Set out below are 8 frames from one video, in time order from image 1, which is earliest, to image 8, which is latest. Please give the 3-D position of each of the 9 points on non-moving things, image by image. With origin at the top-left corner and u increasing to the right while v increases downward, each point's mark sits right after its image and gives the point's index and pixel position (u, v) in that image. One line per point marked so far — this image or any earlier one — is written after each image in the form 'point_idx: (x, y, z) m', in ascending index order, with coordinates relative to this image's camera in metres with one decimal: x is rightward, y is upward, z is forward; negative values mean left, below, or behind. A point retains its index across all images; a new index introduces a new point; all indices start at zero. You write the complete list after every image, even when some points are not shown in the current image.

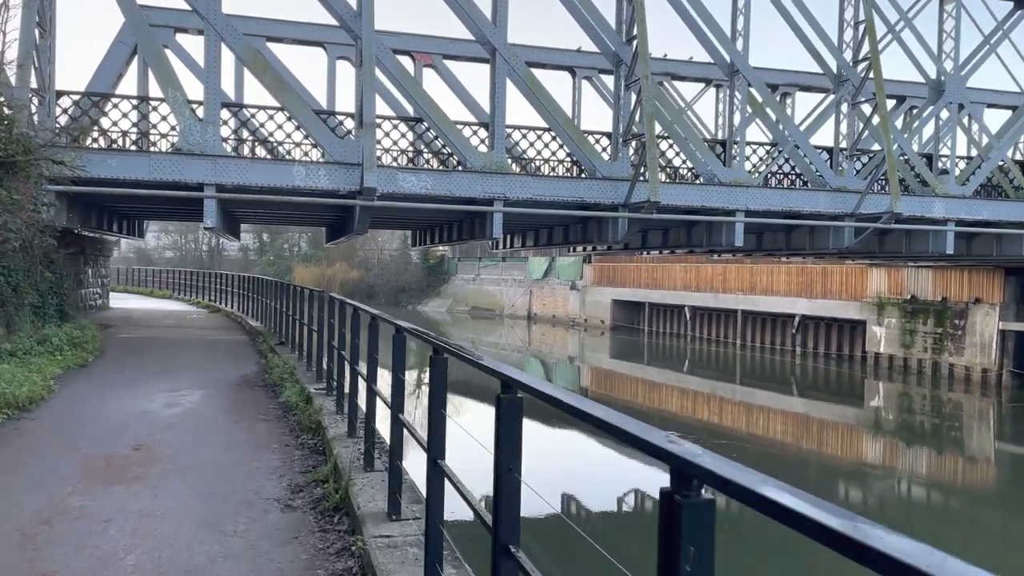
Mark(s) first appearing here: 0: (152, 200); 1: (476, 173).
0: (-5.8, +1.4, +12.7) m
1: (-0.6, +1.8, +12.6) m
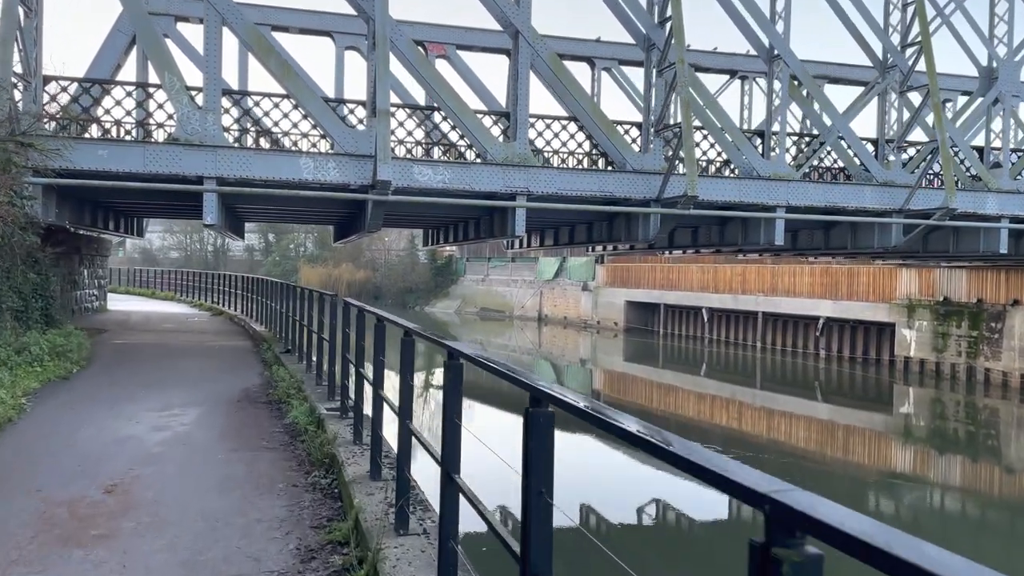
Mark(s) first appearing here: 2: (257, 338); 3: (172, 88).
0: (-5.4, +1.4, +11.8) m
1: (-0.2, +1.8, +11.6) m
2: (-3.9, -0.8, +12.1) m
3: (-4.6, +2.7, +10.7) m
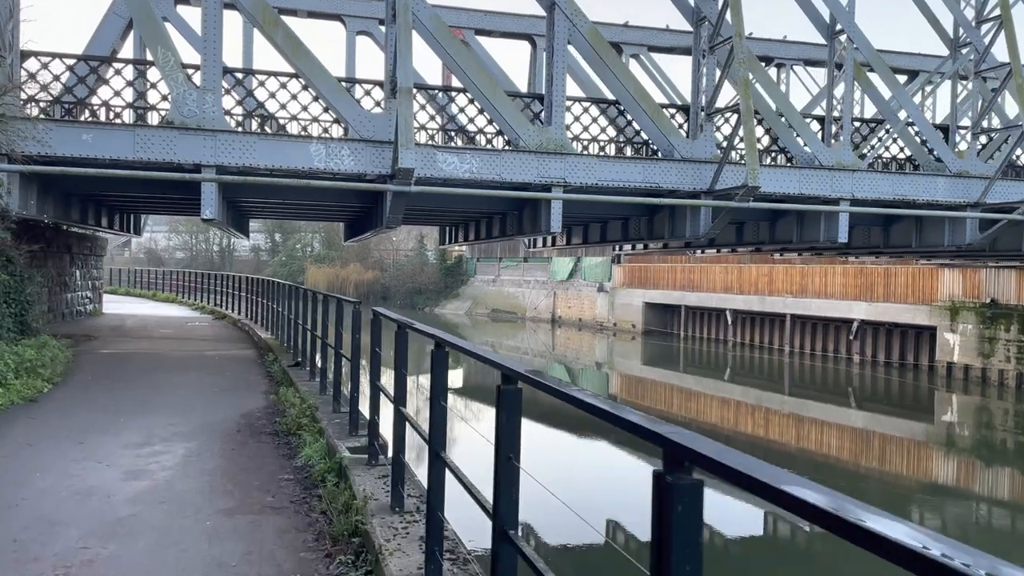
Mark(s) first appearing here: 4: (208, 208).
0: (-4.9, +1.3, +10.6) m
1: (+0.2, +1.8, +10.3) m
2: (-3.4, -0.8, +10.9) m
3: (-4.1, +2.7, +9.4) m
4: (-3.8, +1.0, +9.8) m
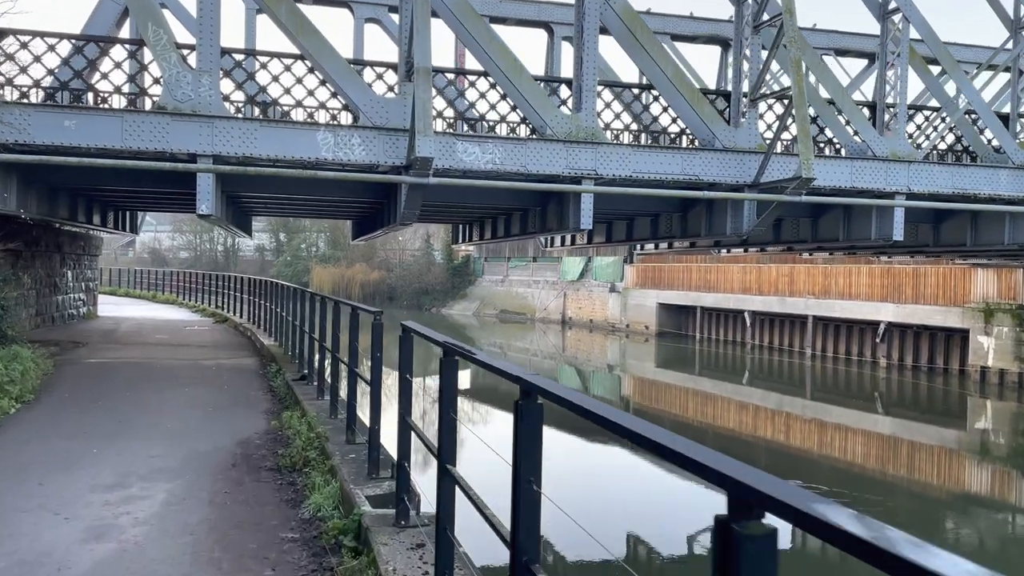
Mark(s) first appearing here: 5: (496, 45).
0: (-4.6, +1.3, +9.6) m
1: (+0.6, +1.7, +9.4) m
2: (-3.1, -0.8, +10.0) m
3: (-3.8, +2.6, +8.5) m
4: (-3.4, +1.0, +8.8) m
5: (-0.2, +2.9, +9.4) m
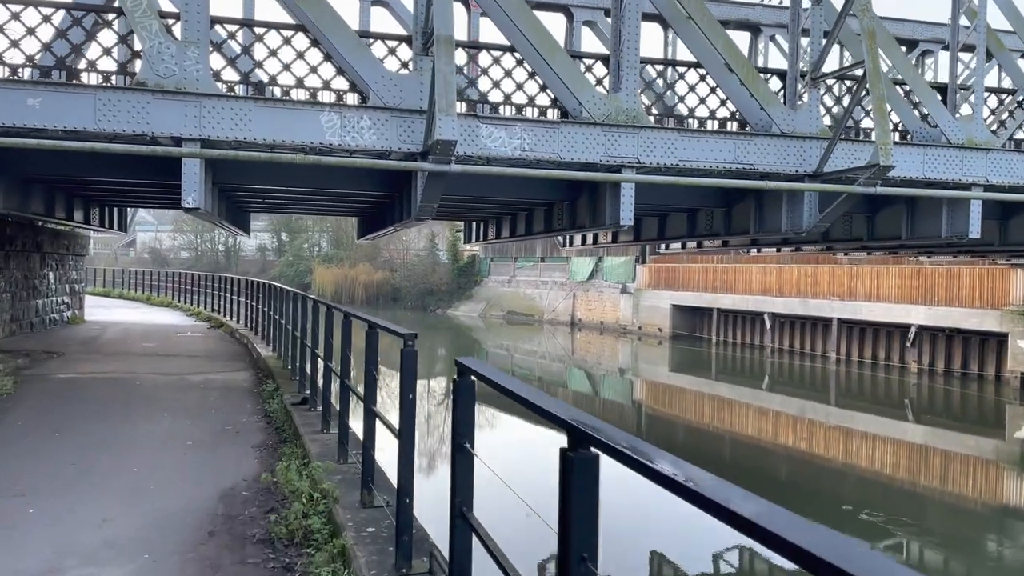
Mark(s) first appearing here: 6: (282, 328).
0: (-4.3, +1.3, +8.5) m
1: (+0.9, +1.7, +8.2) m
2: (-2.8, -0.9, +8.8) m
3: (-3.5, +2.6, +7.4) m
4: (-3.1, +0.9, +7.7) m
5: (+0.1, +2.9, +8.3) m
6: (-2.5, -0.4, +8.6) m
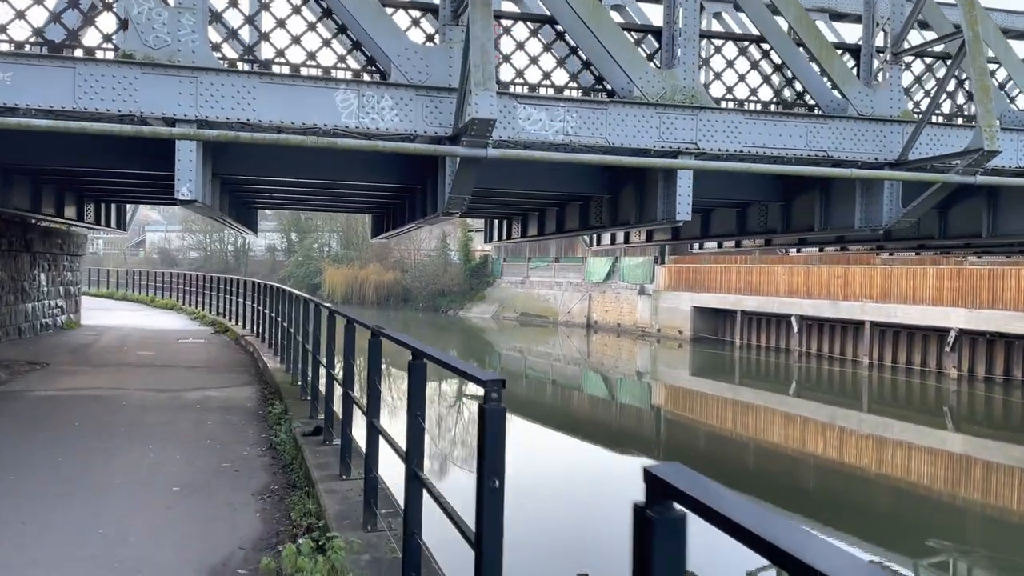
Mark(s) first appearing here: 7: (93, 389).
0: (-3.9, +1.2, +7.5) m
1: (+1.3, +1.6, +7.2) m
2: (-2.4, -0.9, +7.8) m
3: (-3.1, +2.5, +6.4) m
4: (-2.8, +0.9, +6.7) m
5: (+0.5, +2.8, +7.2) m
6: (-2.1, -0.5, +7.6) m
7: (-3.8, -0.9, +7.2) m
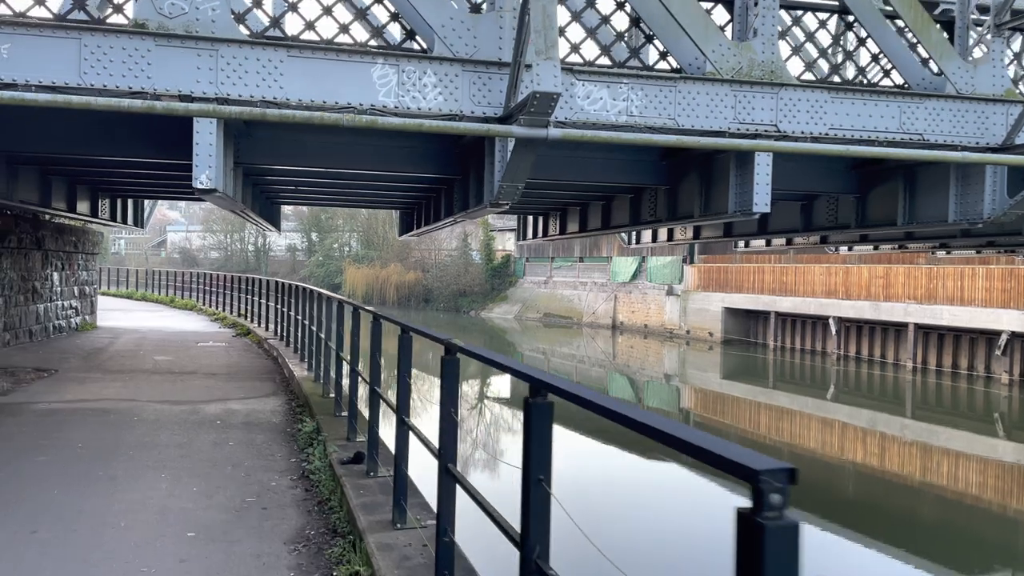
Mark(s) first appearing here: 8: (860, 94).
0: (-3.5, +1.2, +6.8) m
1: (+1.7, +1.6, +6.4) m
2: (-1.9, -0.9, +7.1) m
3: (-2.7, +2.5, +5.6) m
4: (-2.3, +0.9, +5.9) m
5: (+1.0, +2.8, +6.4) m
6: (-1.7, -0.5, +6.9) m
7: (-3.4, -0.9, +6.5) m
8: (+2.9, +1.6, +6.6) m
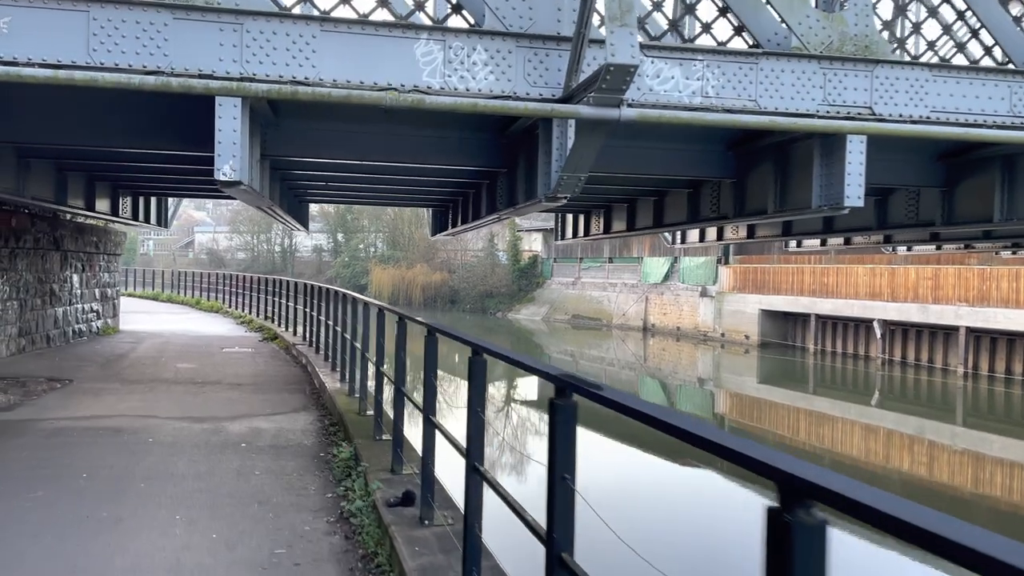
0: (-3.0, +1.2, +6.2) m
1: (+2.1, +1.6, +5.6) m
2: (-1.5, -1.0, +6.4) m
3: (-2.3, +2.5, +5.0) m
4: (-1.9, +0.8, +5.3) m
5: (+1.4, +2.8, +5.7) m
6: (-1.2, -0.5, +6.2) m
7: (-2.9, -1.0, +5.9) m
8: (+3.3, +1.6, +5.8) m
